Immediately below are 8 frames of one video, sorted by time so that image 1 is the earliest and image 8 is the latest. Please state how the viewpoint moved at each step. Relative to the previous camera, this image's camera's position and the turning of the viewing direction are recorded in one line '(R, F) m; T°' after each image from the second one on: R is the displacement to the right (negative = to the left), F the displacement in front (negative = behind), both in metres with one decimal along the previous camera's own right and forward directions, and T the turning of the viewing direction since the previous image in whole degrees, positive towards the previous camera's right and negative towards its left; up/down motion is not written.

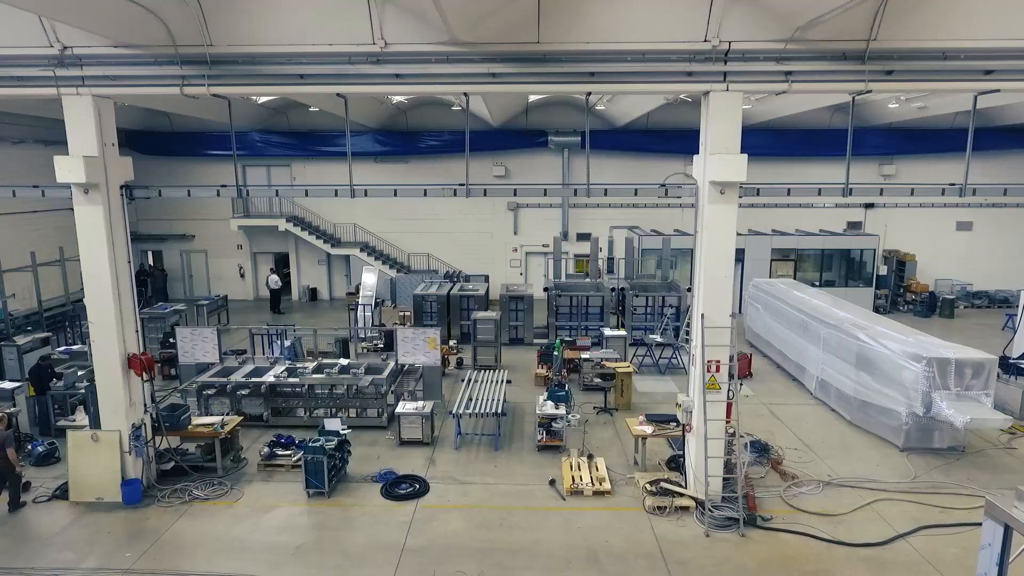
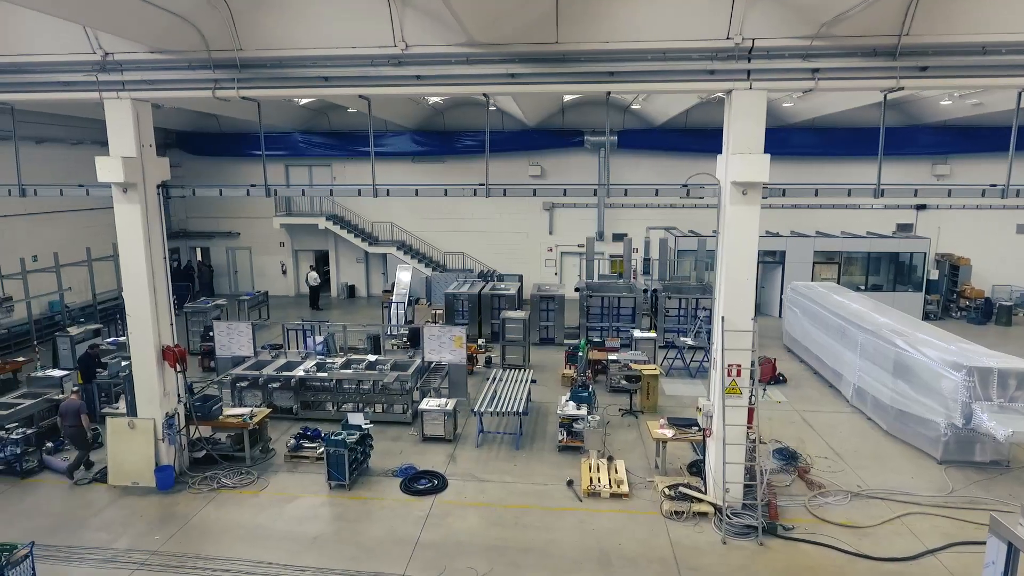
(+0.3, 0.0) m; -4°
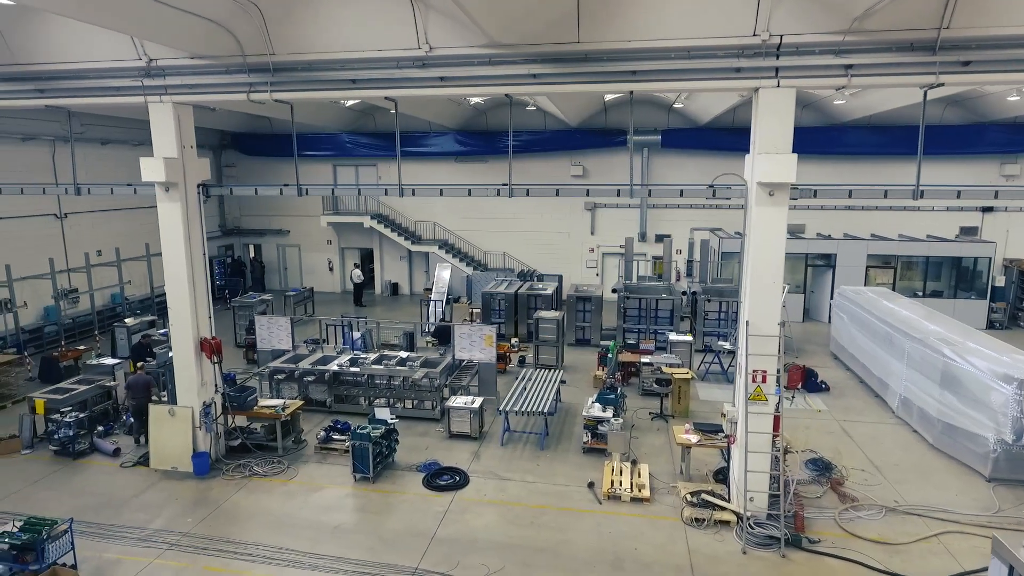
(+0.3, 0.0) m; -5°
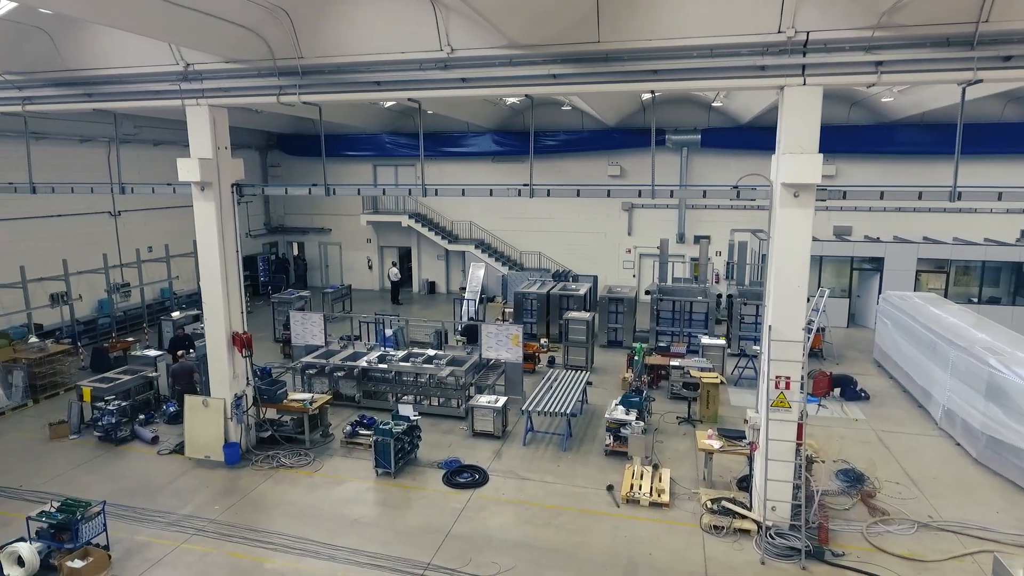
(+0.3, 0.0) m; -4°
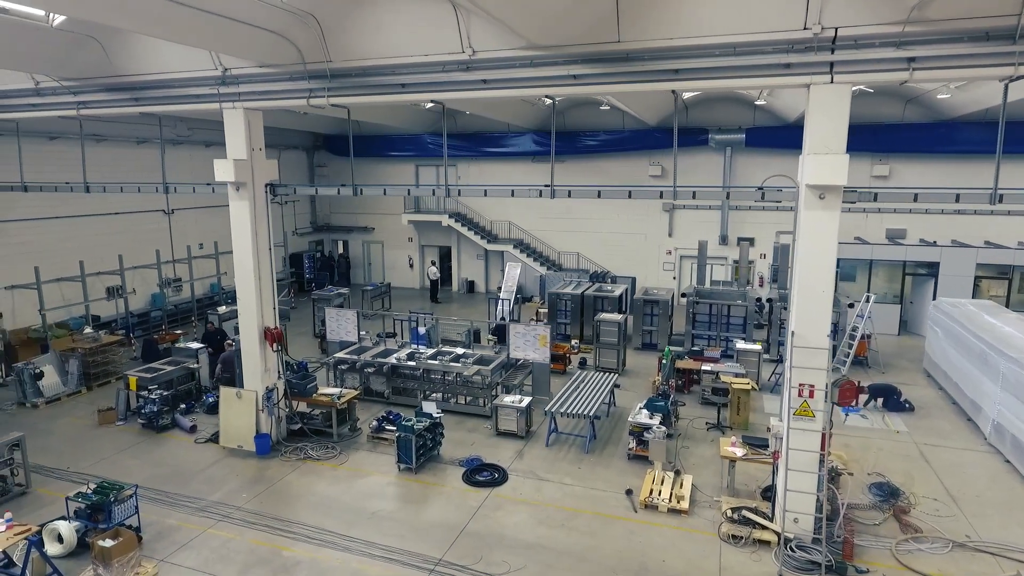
(+0.3, 0.0) m; -5°
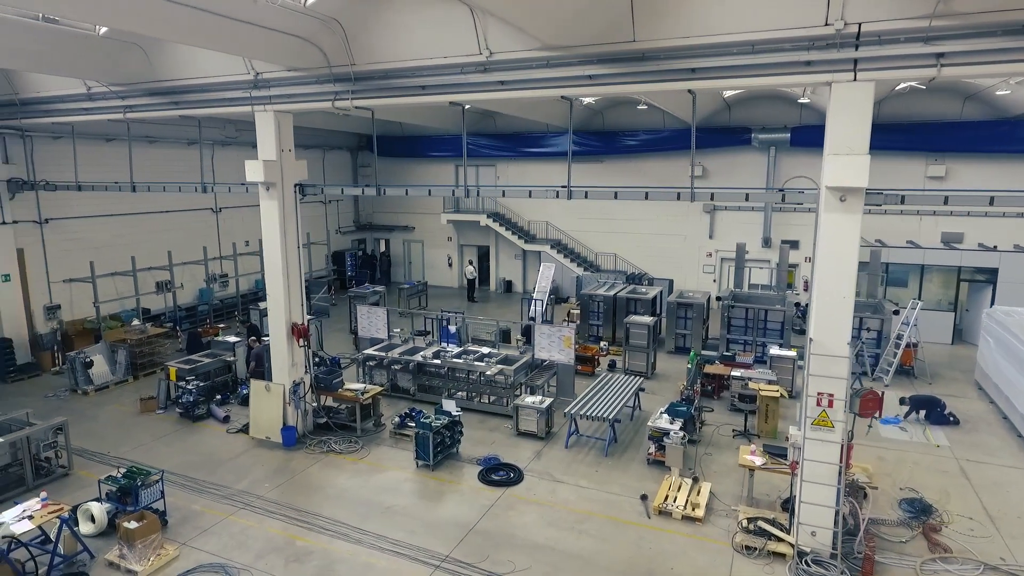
(+0.4, 0.0) m; -5°
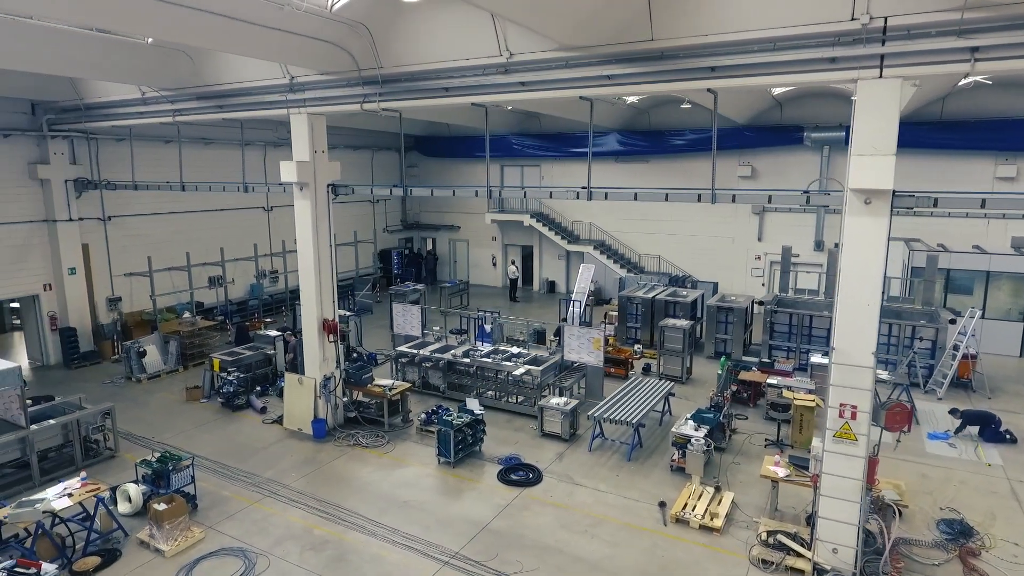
(+0.4, 0.0) m; -5°
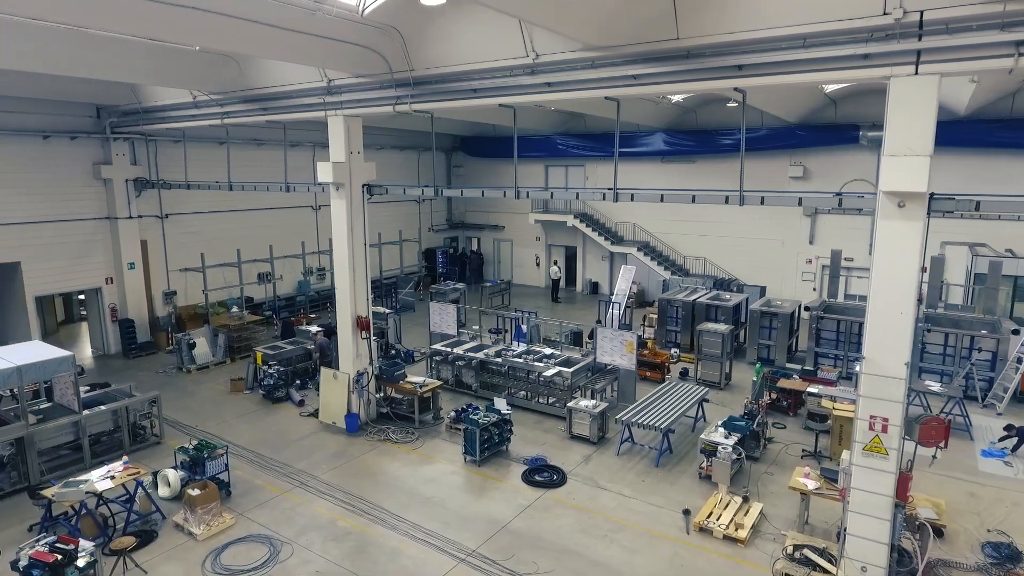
(+0.3, 0.0) m; -5°
